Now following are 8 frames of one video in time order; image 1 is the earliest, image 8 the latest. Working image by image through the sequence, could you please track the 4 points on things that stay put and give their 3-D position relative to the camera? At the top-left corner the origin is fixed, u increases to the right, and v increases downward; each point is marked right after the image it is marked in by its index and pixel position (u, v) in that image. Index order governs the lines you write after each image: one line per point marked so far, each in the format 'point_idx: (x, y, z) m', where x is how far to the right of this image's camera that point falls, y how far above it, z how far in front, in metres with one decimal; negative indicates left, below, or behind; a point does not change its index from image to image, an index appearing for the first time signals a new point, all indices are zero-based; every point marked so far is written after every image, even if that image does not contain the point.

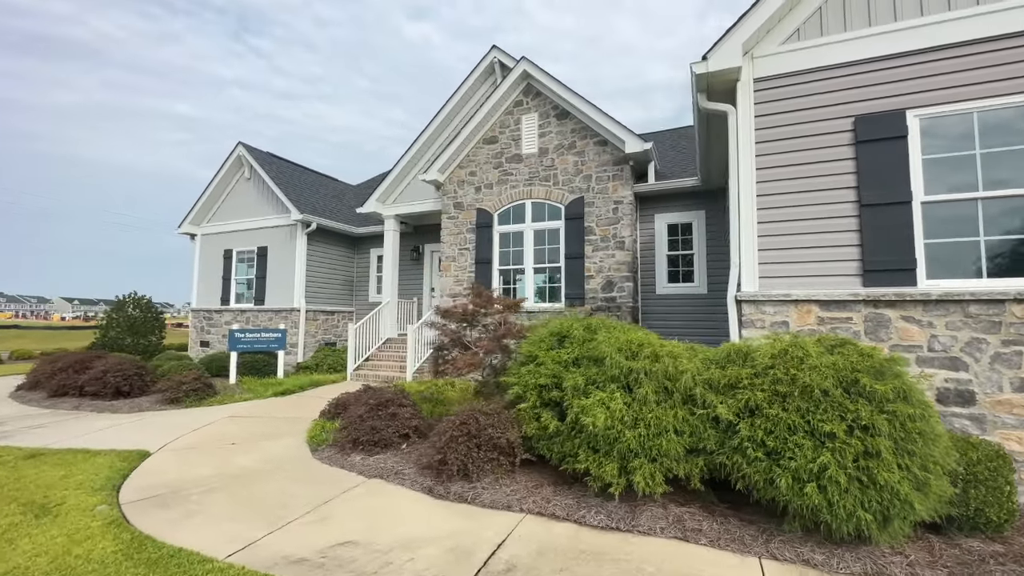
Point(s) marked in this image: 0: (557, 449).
0: (+0.4, -1.6, +4.5) m
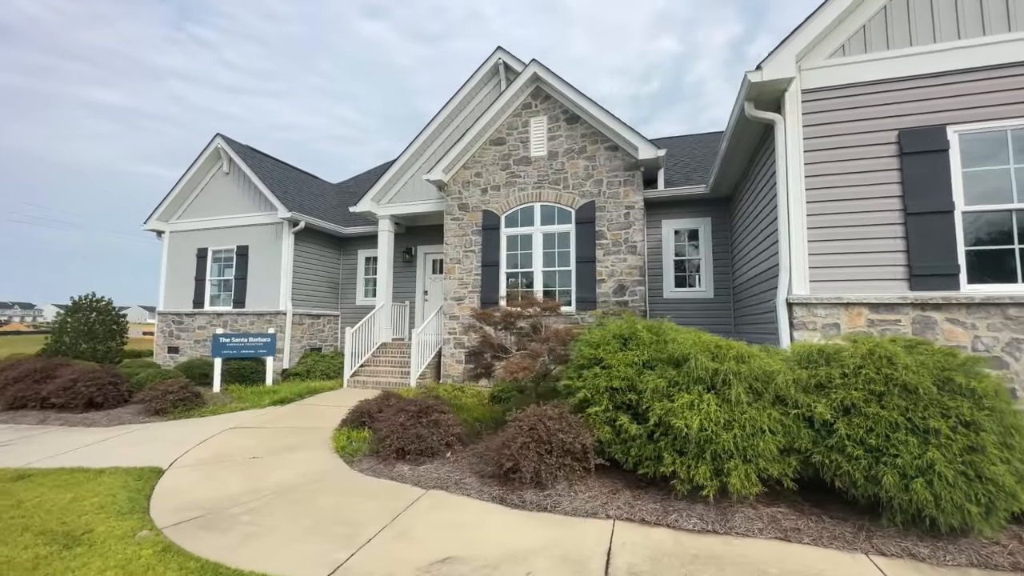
0: (+1.2, -1.6, +4.4) m
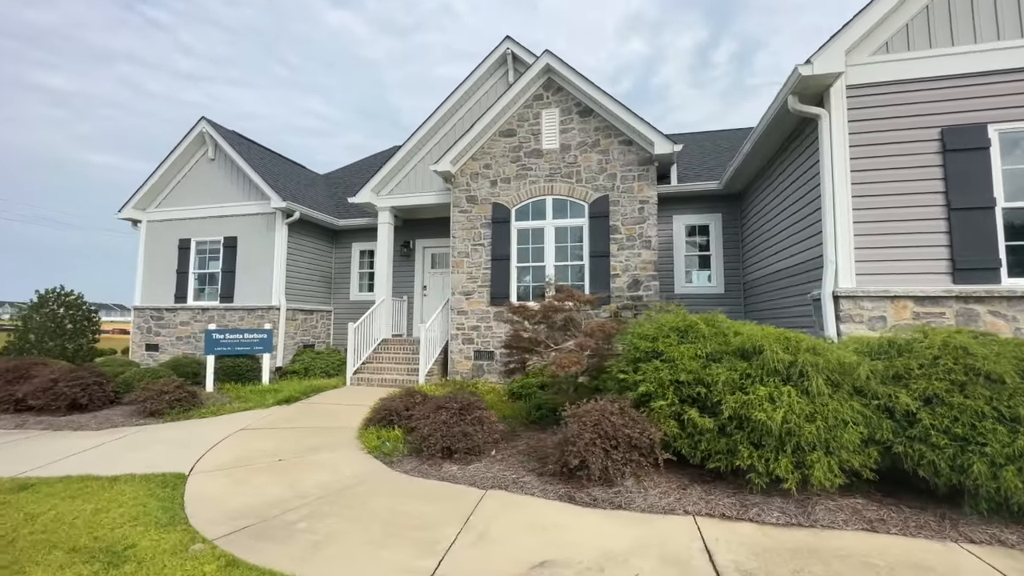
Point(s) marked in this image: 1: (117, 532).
0: (+1.9, -1.5, +4.3) m
1: (-3.2, -2.0, +3.7) m
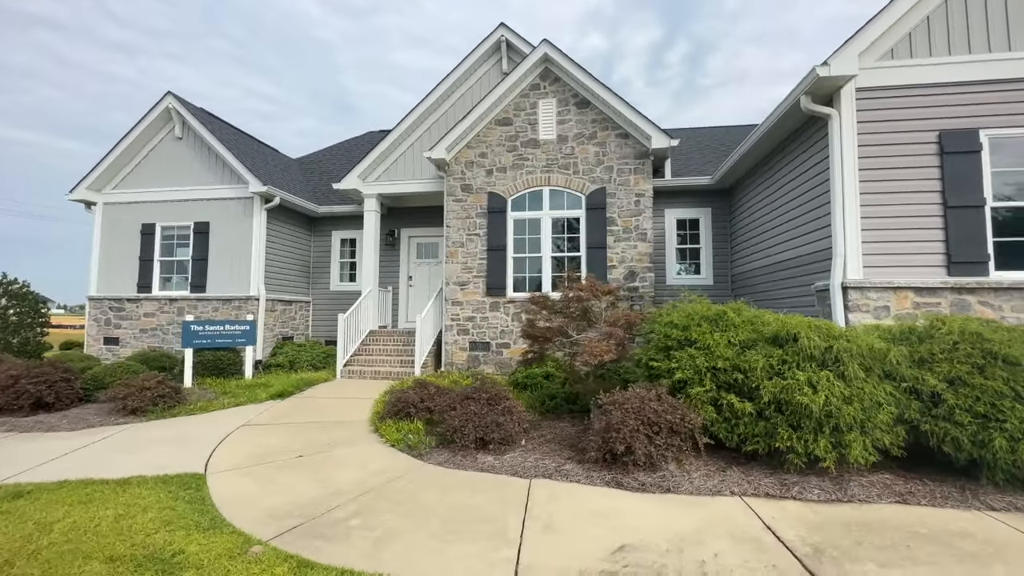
0: (+2.3, -1.4, +4.5) m
1: (-2.7, -1.9, +3.4) m
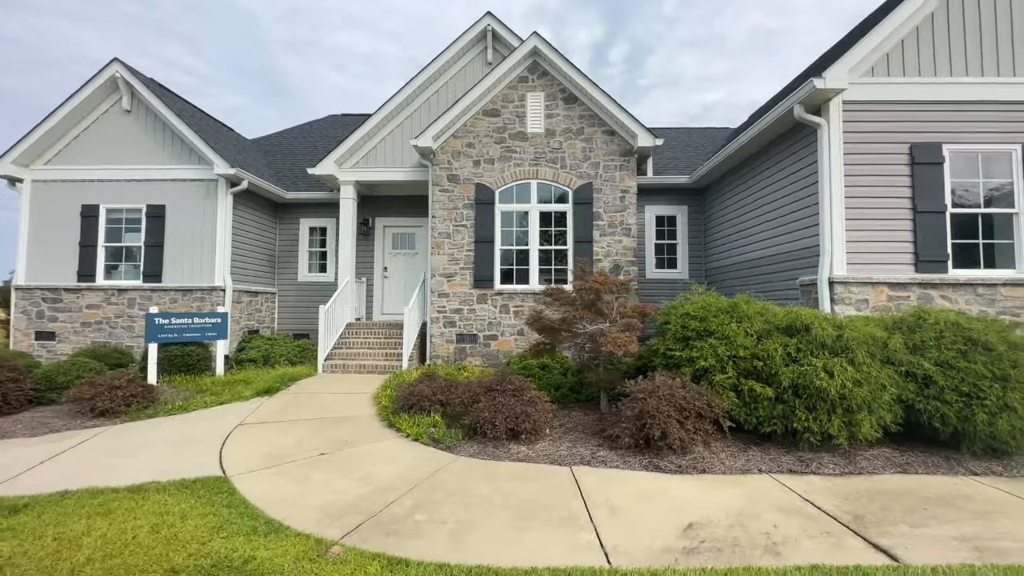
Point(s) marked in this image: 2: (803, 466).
0: (+2.7, -1.4, +4.9) m
1: (-2.1, -1.8, +3.2) m
2: (+2.9, -1.8, +4.5) m
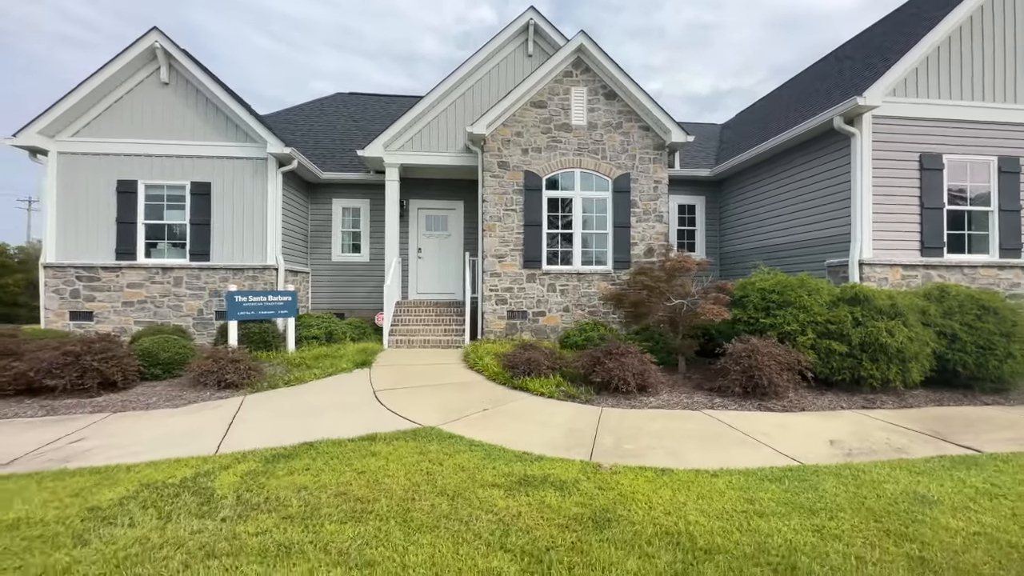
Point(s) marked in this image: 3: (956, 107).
0: (+4.5, -1.1, +6.2) m
1: (-0.1, -1.6, +3.9) m
2: (+4.7, -1.5, +5.9) m
3: (+7.9, +3.2, +8.0) m
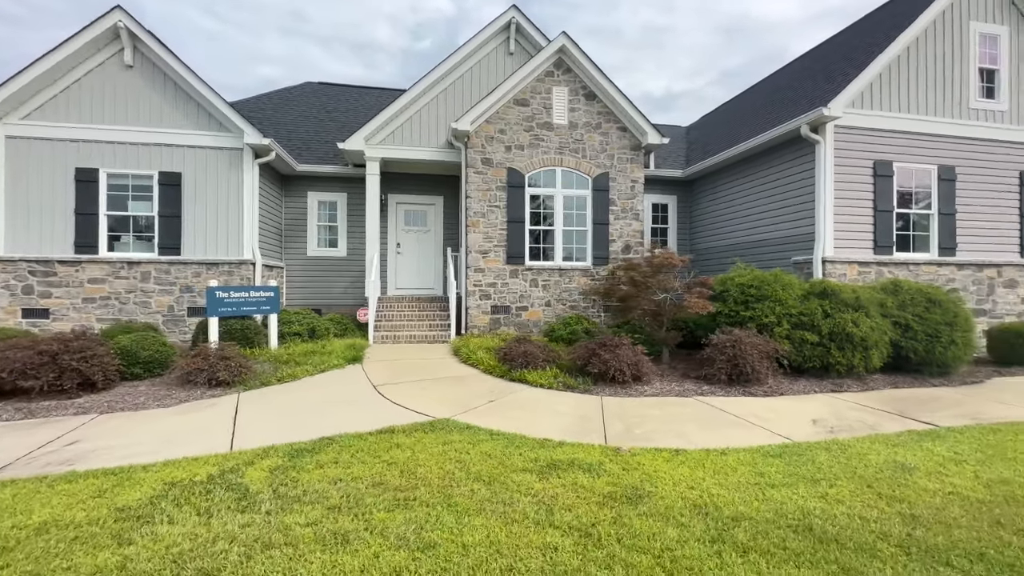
0: (+4.5, -1.0, +6.8) m
1: (+0.2, -1.5, +4.1) m
2: (+4.8, -1.4, +6.5) m
3: (+7.7, +3.3, +8.9) m
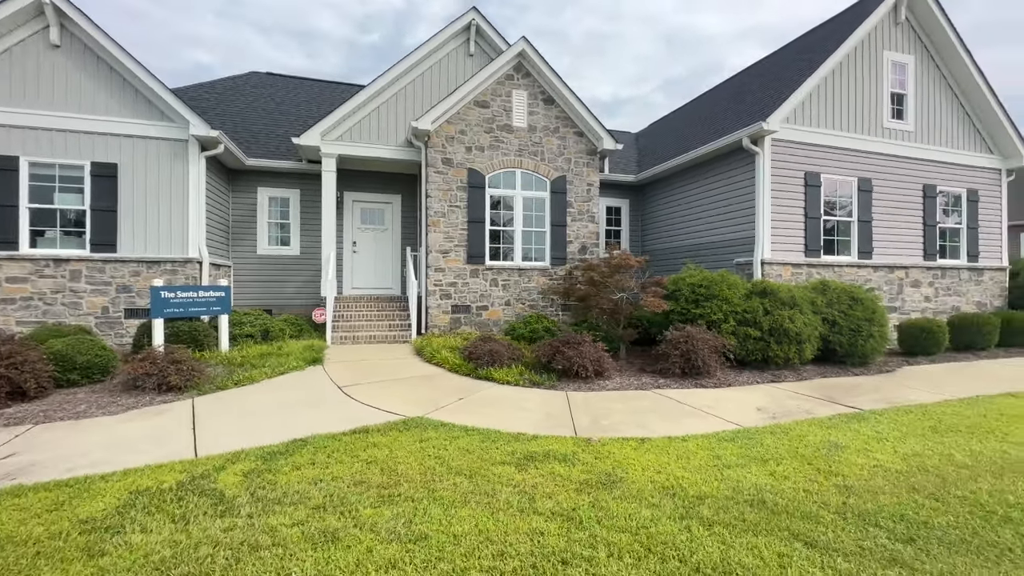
0: (+3.9, -1.0, +7.4) m
1: (-0.1, -1.5, +4.3) m
2: (+4.2, -1.4, +7.2) m
3: (+7.0, +3.3, +9.8) m
